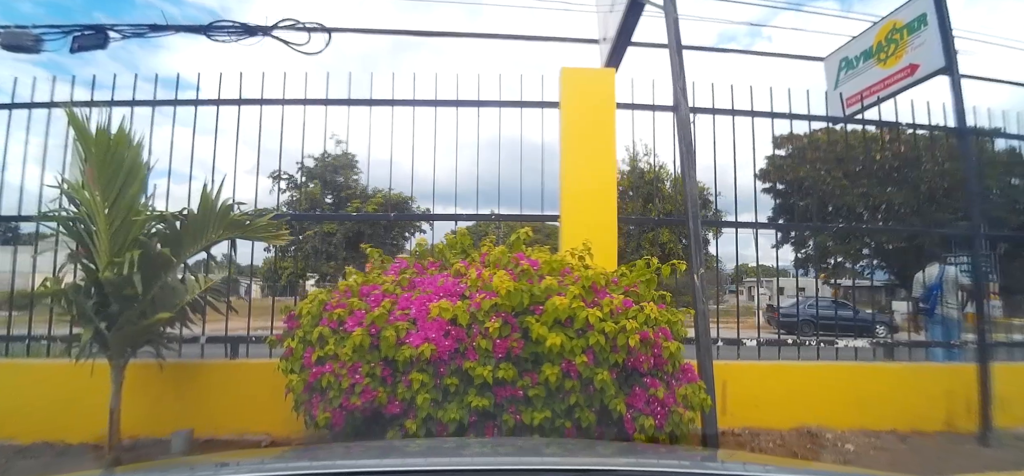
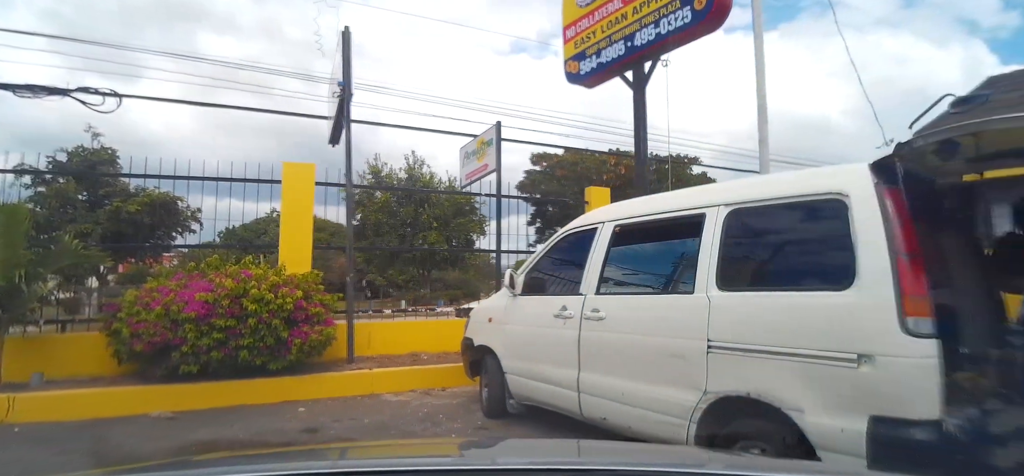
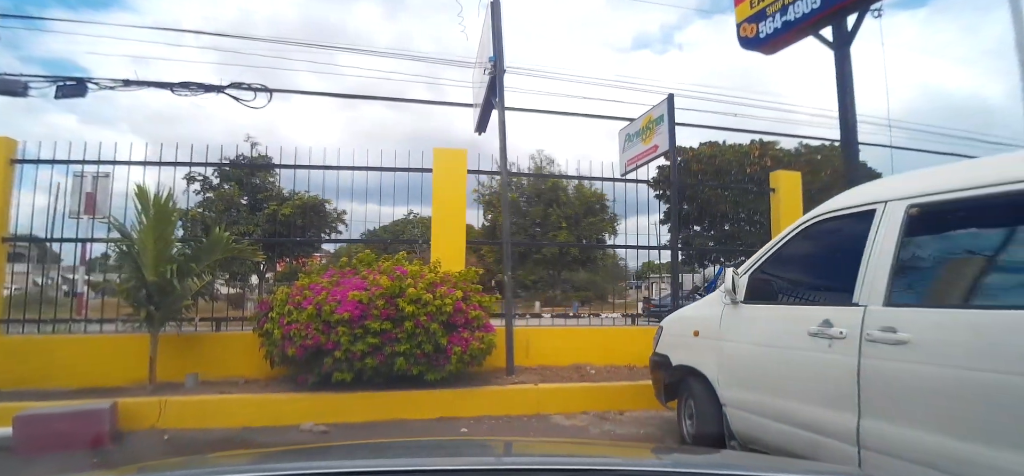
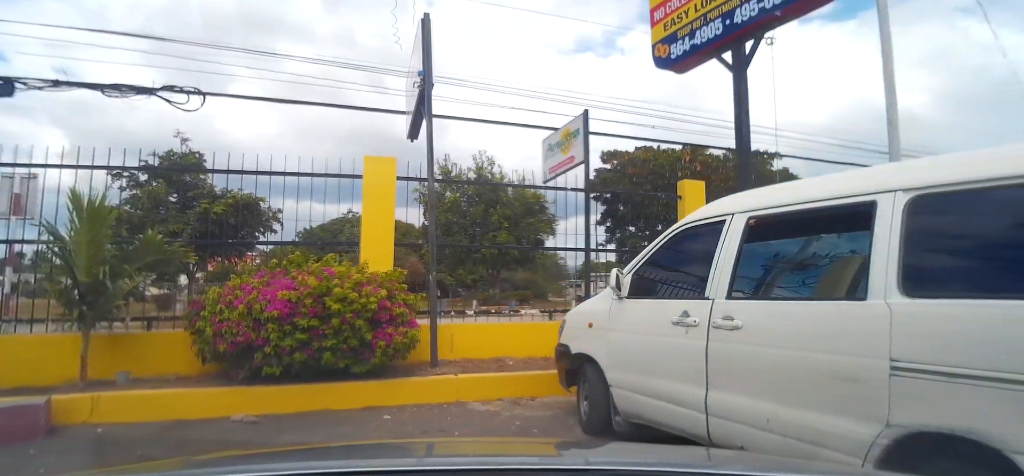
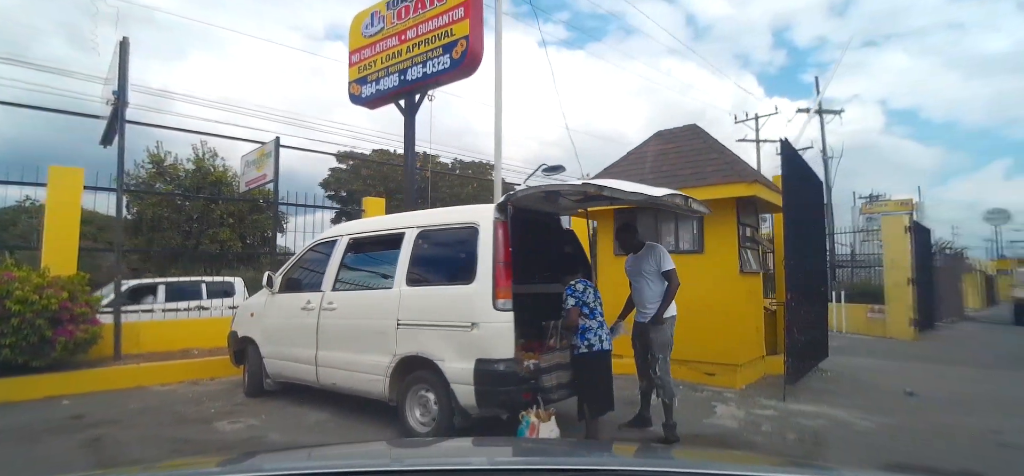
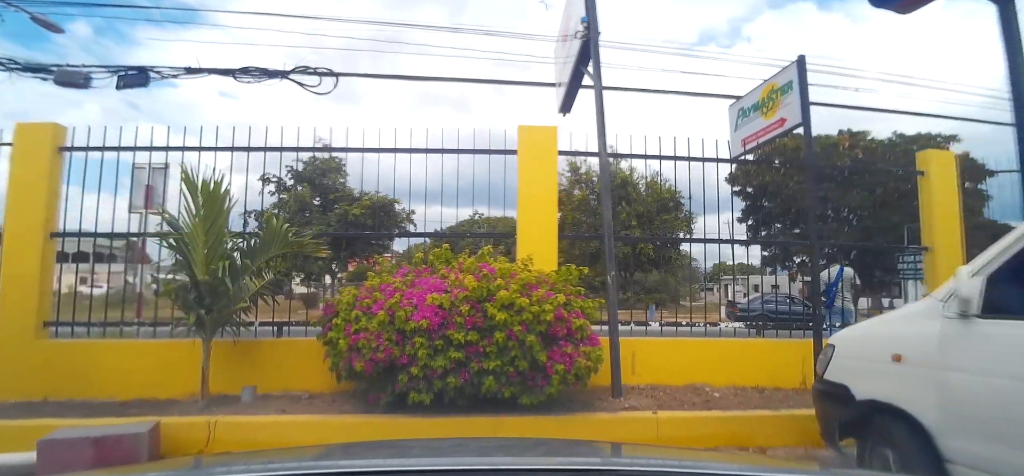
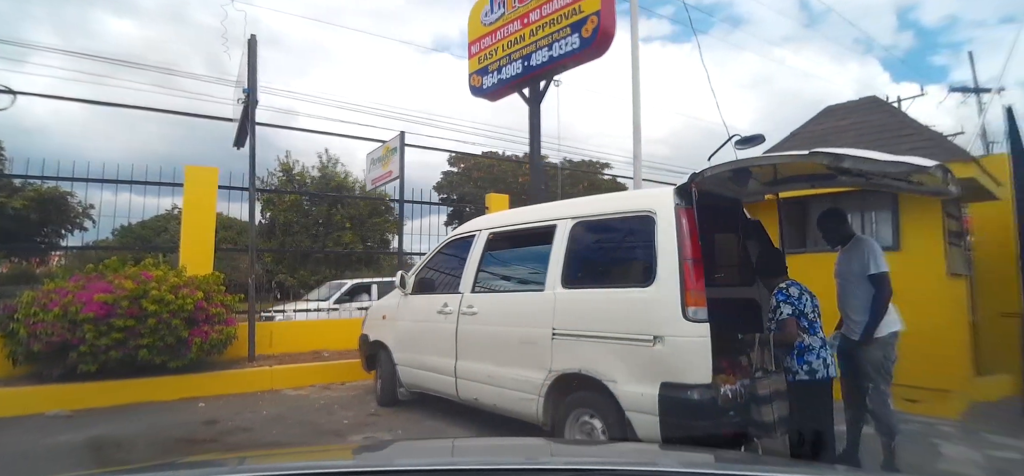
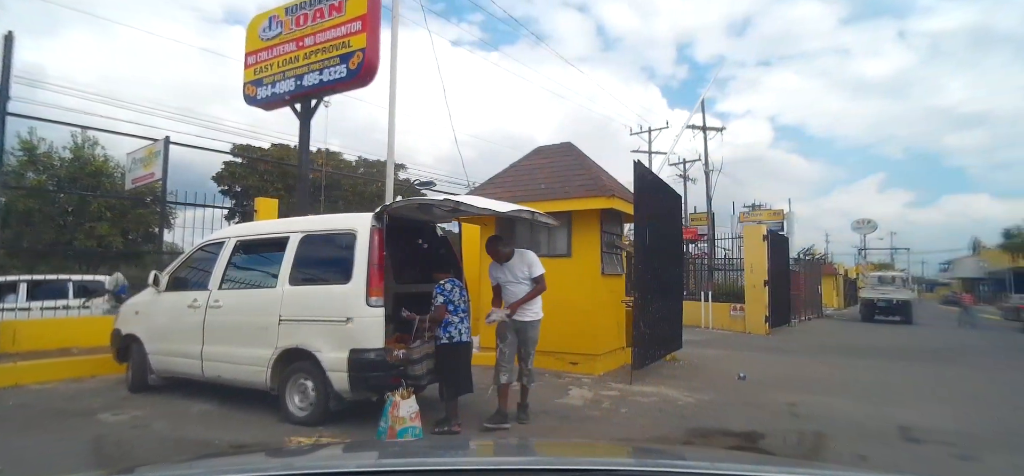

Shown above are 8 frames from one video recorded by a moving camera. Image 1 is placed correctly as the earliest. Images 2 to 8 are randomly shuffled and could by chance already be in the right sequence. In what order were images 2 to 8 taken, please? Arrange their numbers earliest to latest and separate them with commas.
6, 3, 4, 2, 7, 5, 8
